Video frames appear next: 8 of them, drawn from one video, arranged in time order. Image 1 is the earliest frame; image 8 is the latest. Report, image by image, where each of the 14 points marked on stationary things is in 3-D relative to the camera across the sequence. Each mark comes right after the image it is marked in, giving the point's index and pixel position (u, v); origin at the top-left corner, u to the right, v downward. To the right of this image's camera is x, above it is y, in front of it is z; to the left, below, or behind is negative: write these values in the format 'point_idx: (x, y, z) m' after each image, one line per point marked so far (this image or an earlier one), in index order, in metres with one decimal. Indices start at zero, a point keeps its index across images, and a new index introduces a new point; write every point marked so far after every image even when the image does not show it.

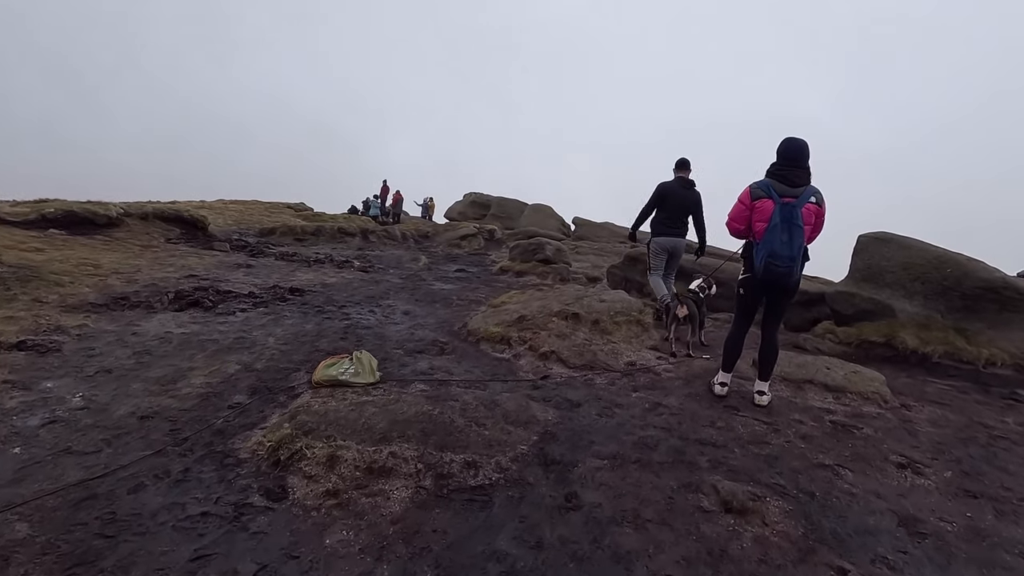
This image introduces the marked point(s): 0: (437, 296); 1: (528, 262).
0: (-1.6, -0.2, +11.0) m
1: (+0.4, +0.8, +15.2) m
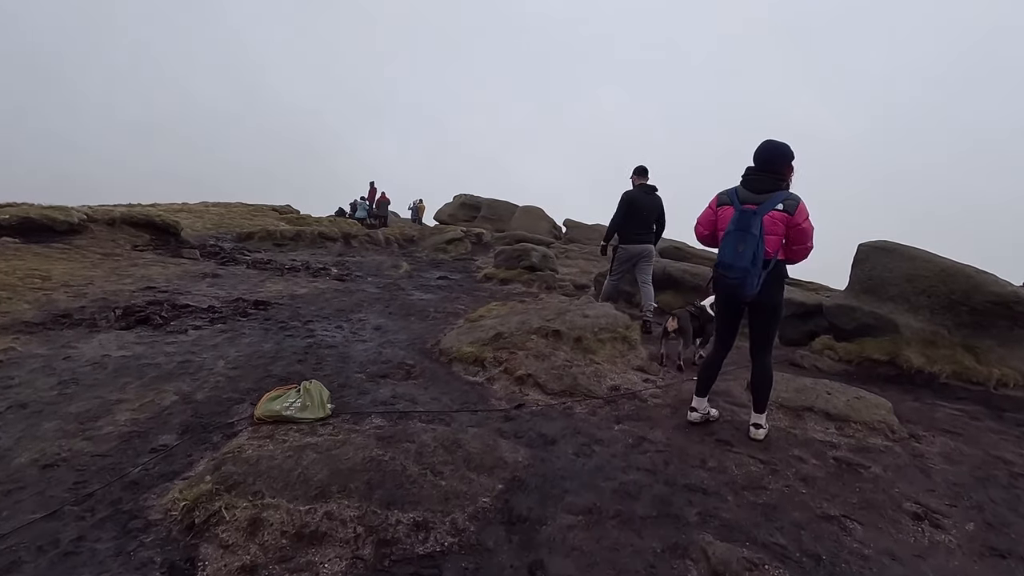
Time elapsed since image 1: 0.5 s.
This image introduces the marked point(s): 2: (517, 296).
0: (-1.9, -0.4, +10.4) m
1: (0.0, +0.5, +14.6) m
2: (+0.1, -0.3, +12.3) m
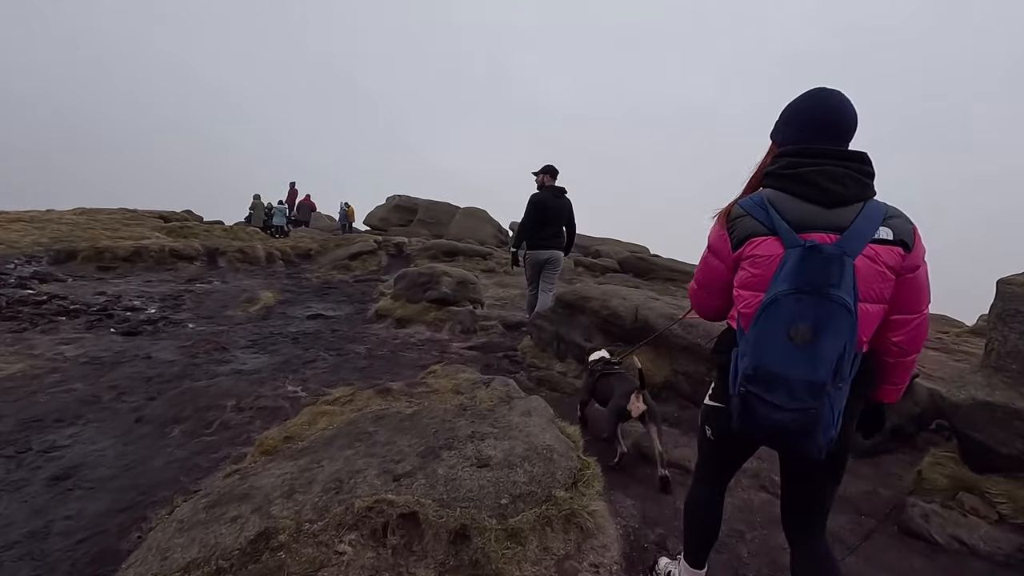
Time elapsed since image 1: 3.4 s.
0: (-3.4, -1.2, +5.8) m
1: (-1.8, -0.2, +10.1) m
2: (-1.5, -1.1, +7.9) m
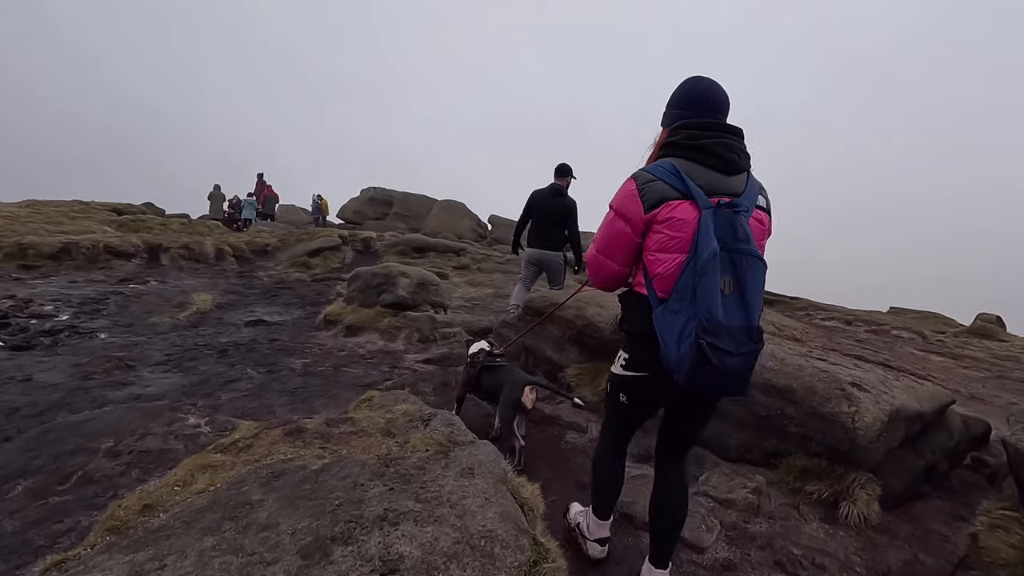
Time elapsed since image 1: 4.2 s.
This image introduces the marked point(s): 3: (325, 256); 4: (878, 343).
0: (-3.8, -1.3, +4.6) m
1: (-2.4, -0.3, +9.0) m
2: (-2.0, -1.1, +6.7) m
3: (-5.6, +1.0, +15.8) m
4: (+7.5, -1.1, +10.9) m
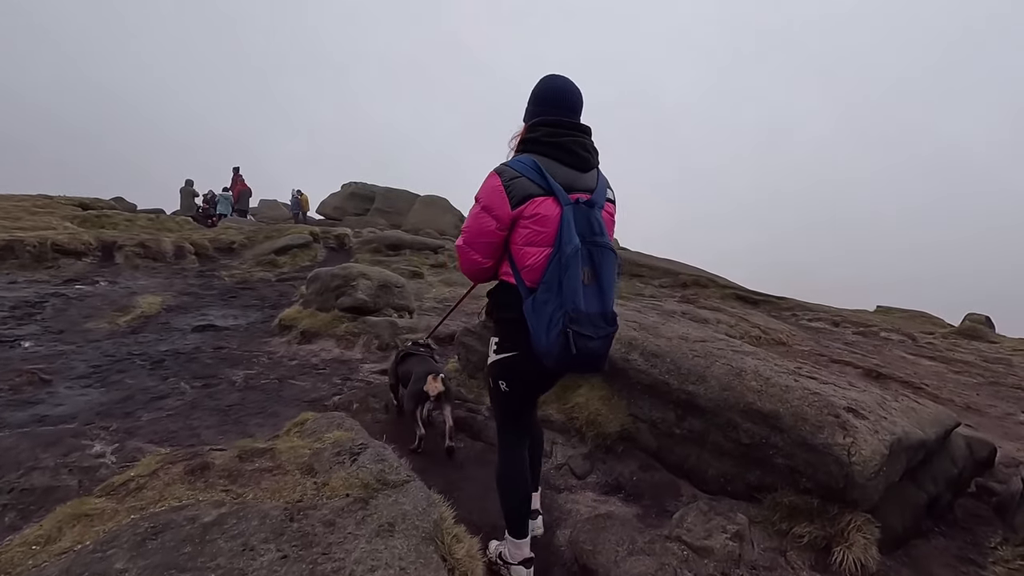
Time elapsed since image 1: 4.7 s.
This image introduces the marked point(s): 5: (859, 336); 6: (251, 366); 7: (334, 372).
0: (-4.2, -1.4, +3.9) m
1: (-2.9, -0.3, +8.3) m
2: (-2.4, -1.2, +6.1) m
3: (-6.2, +1.0, +15.0) m
4: (+7.0, -1.1, +10.5) m
5: (+7.4, -1.0, +11.3) m
6: (-3.4, -1.0, +6.8) m
7: (-2.3, -1.1, +6.7) m
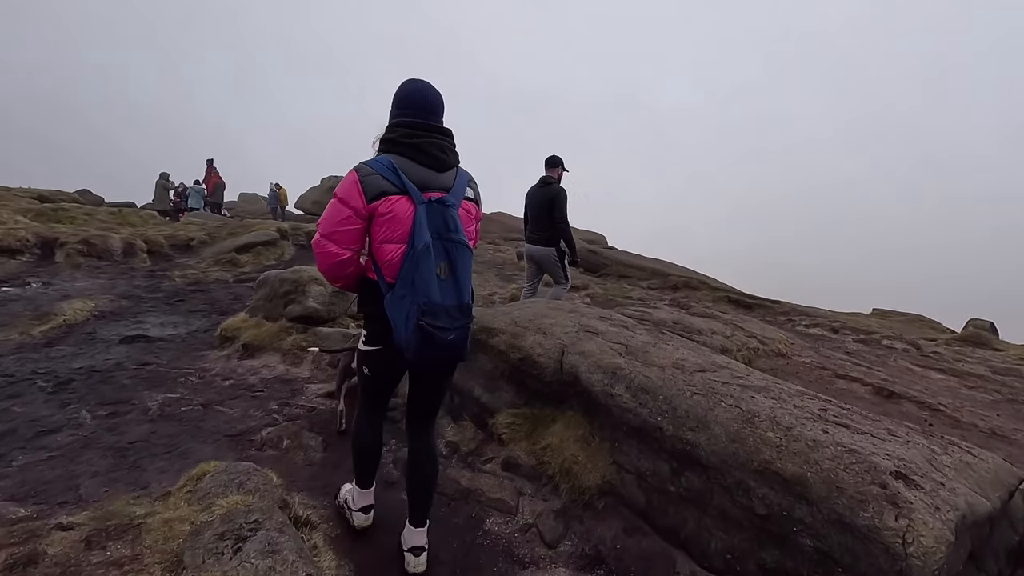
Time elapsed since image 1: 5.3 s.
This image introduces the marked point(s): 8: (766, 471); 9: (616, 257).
0: (-4.5, -1.5, +3.0) m
1: (-3.3, -0.4, +7.4) m
2: (-2.8, -1.3, +5.1) m
3: (-6.7, +1.0, +14.0) m
4: (+6.5, -1.2, +9.7) m
5: (+6.9, -1.1, +10.5) m
6: (-3.7, -1.1, +5.9) m
7: (-2.6, -1.2, +5.8) m
8: (+1.4, -1.0, +3.0) m
9: (+3.0, +1.0, +15.7) m
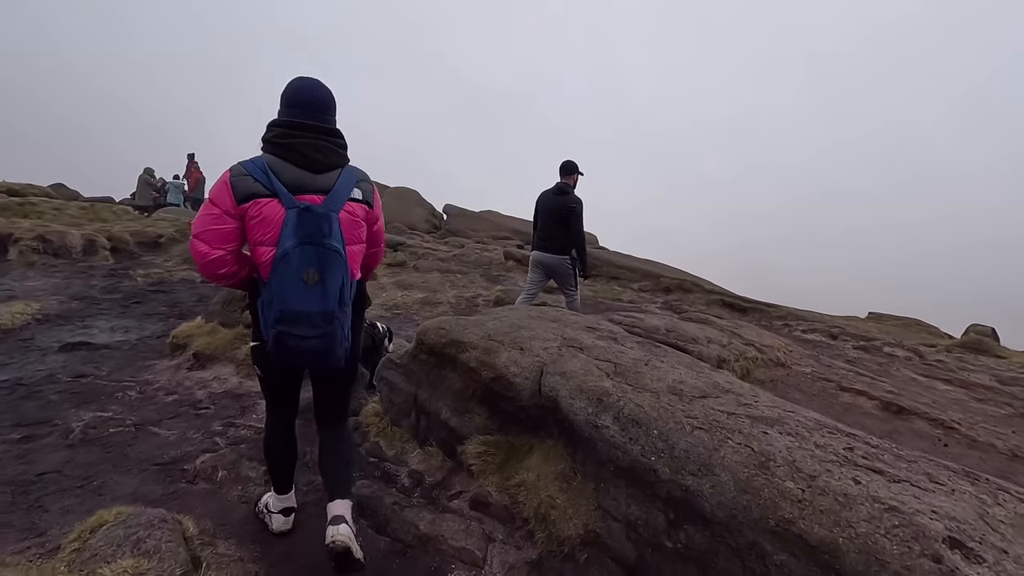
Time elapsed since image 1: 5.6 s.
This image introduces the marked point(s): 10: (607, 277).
0: (-4.7, -1.6, +2.3) m
1: (-3.5, -0.4, +6.7) m
2: (-3.0, -1.3, +4.5) m
3: (-7.1, +1.0, +13.3) m
4: (+6.3, -1.3, +9.2) m
5: (+6.6, -1.2, +10.0) m
6: (-4.0, -1.1, +5.2) m
7: (-2.9, -1.2, +5.2) m
8: (+1.2, -1.1, +2.4) m
9: (+2.7, +0.9, +15.1) m
10: (+2.6, +0.3, +14.8) m
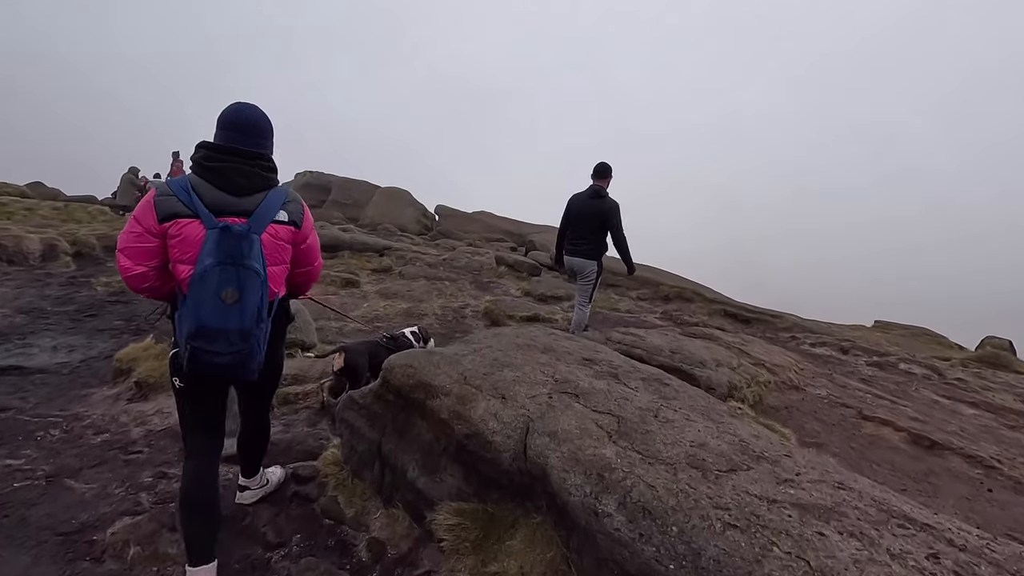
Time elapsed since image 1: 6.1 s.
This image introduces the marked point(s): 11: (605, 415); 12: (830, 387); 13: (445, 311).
0: (-4.8, -1.8, +1.5) m
1: (-3.7, -0.6, +6.0) m
2: (-3.1, -1.5, +3.7) m
3: (-7.3, +0.8, +12.5) m
4: (+6.1, -1.5, +8.6) m
5: (+6.4, -1.4, +9.4) m
6: (-4.1, -1.3, +4.5) m
7: (-3.0, -1.4, +4.4) m
8: (+1.1, -1.3, +1.7) m
9: (+2.4, +0.7, +14.4) m
10: (+2.4, +0.1, +14.1) m
11: (+0.5, -0.8, +3.1) m
12: (+4.7, -1.5, +7.9) m
13: (-1.3, -0.5, +10.4) m
